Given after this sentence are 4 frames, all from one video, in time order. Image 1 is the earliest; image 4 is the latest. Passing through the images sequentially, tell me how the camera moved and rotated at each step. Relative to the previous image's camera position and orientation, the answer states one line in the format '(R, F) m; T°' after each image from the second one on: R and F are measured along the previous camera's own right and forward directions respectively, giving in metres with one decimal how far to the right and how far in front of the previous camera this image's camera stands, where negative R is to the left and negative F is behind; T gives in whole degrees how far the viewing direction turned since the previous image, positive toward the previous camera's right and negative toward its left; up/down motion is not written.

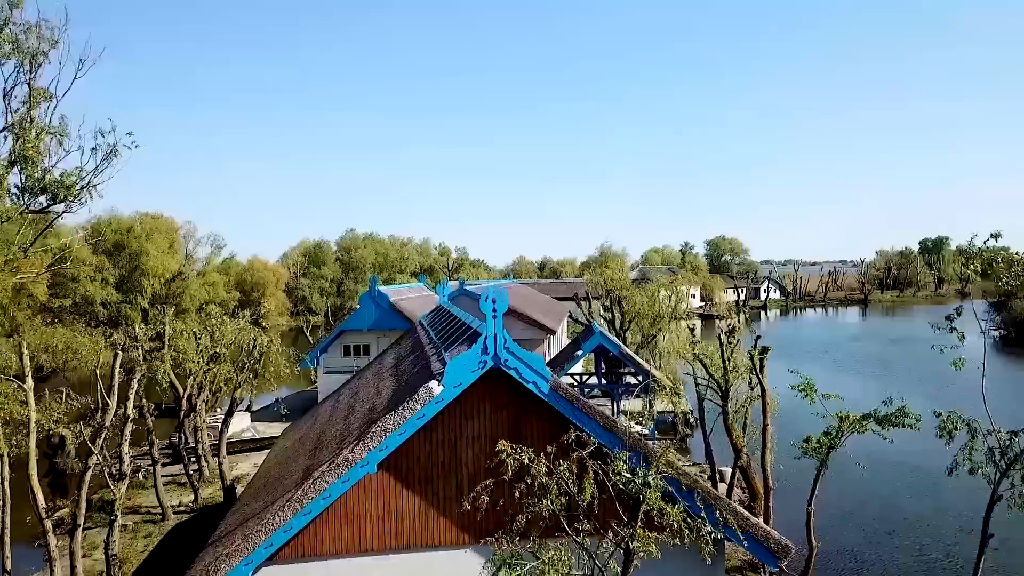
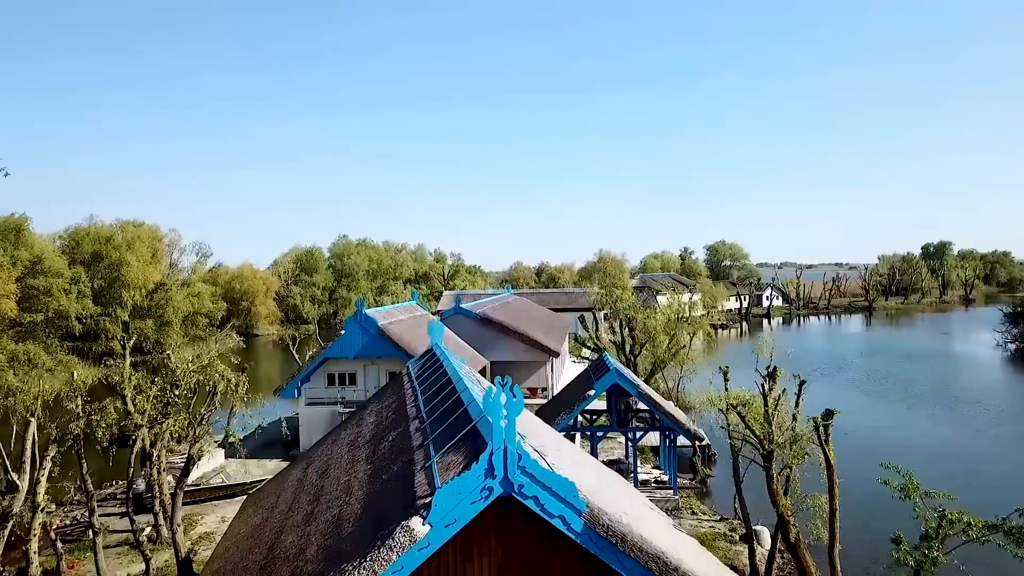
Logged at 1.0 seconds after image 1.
(-0.2, +2.2) m; 0°
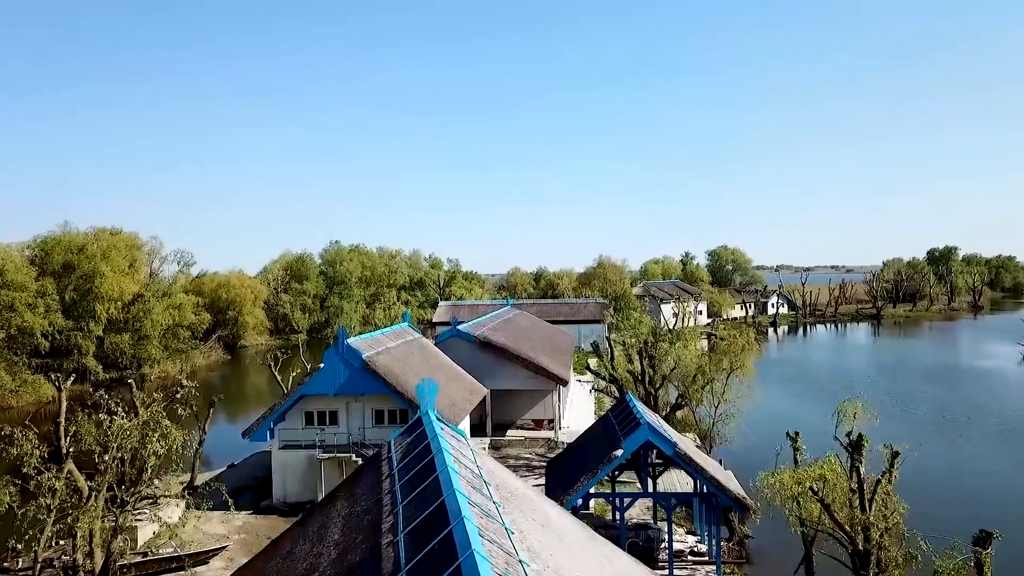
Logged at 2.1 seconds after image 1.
(-0.3, +2.8) m; 0°
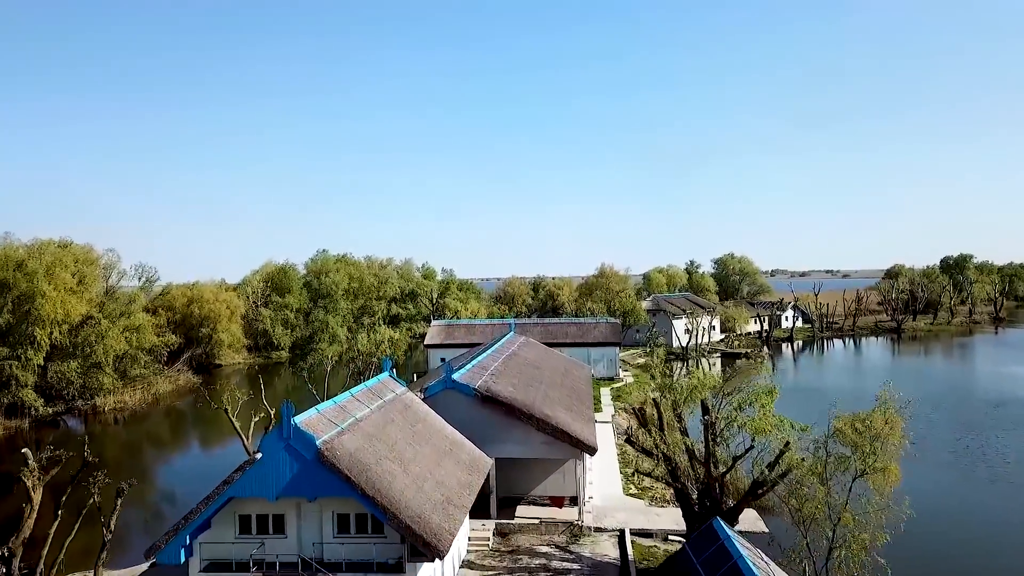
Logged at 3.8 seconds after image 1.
(-0.5, +5.6) m; +1°
